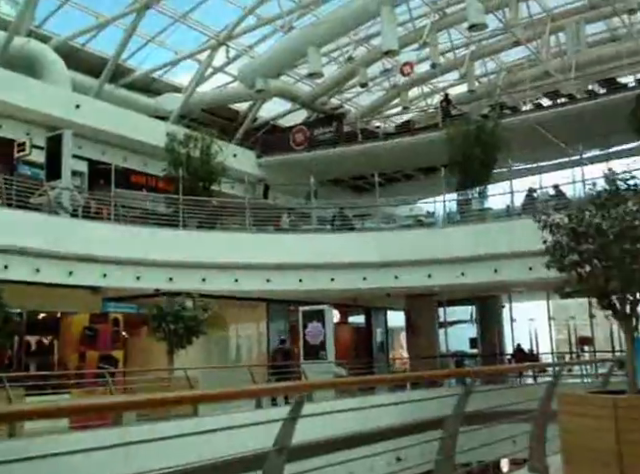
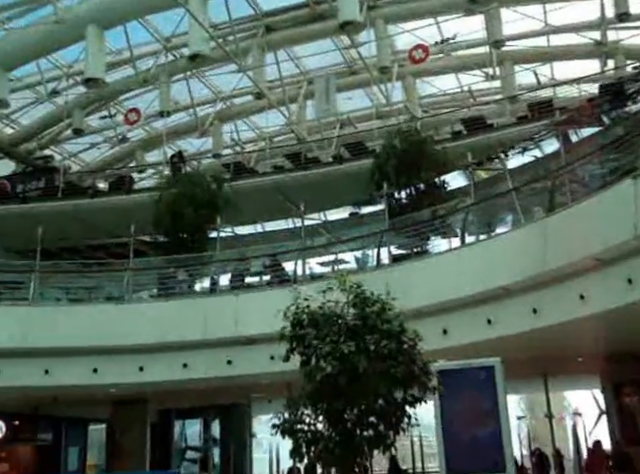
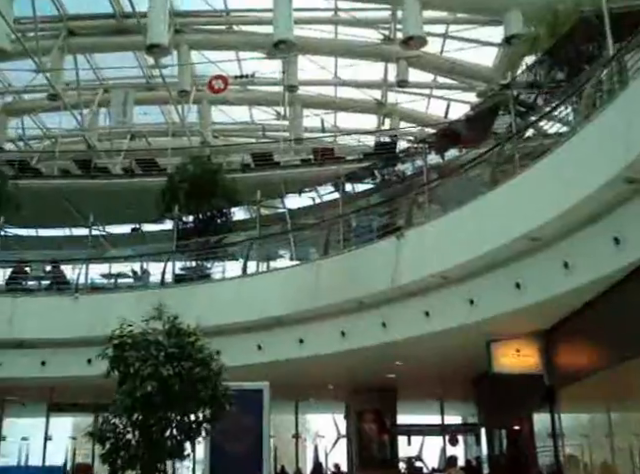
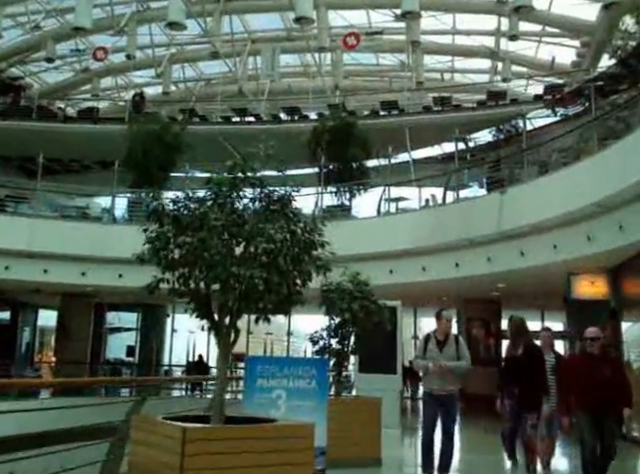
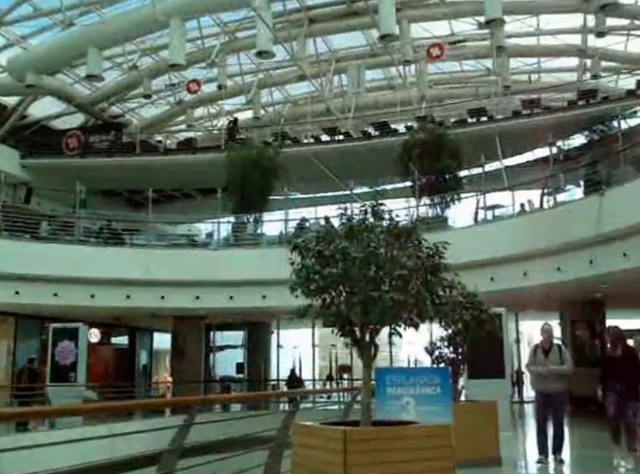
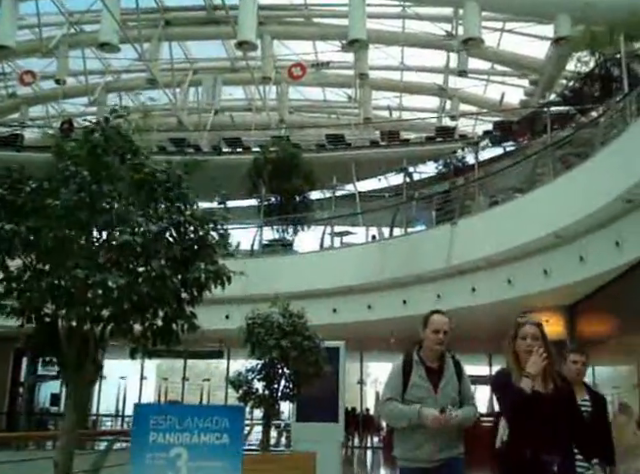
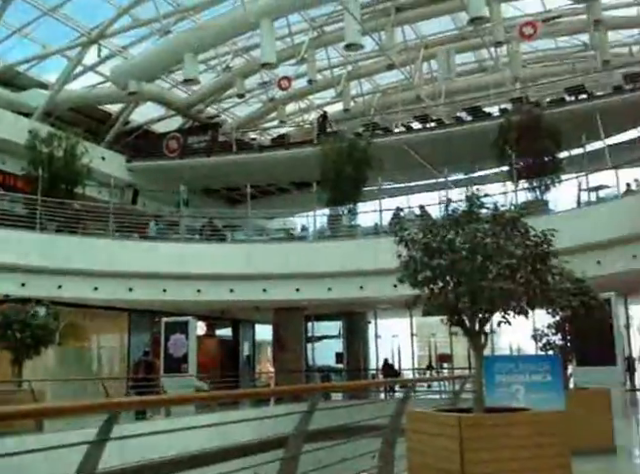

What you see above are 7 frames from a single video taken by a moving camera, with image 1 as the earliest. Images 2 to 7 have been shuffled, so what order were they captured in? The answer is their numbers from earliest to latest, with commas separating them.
7, 5, 4, 6, 3, 2
